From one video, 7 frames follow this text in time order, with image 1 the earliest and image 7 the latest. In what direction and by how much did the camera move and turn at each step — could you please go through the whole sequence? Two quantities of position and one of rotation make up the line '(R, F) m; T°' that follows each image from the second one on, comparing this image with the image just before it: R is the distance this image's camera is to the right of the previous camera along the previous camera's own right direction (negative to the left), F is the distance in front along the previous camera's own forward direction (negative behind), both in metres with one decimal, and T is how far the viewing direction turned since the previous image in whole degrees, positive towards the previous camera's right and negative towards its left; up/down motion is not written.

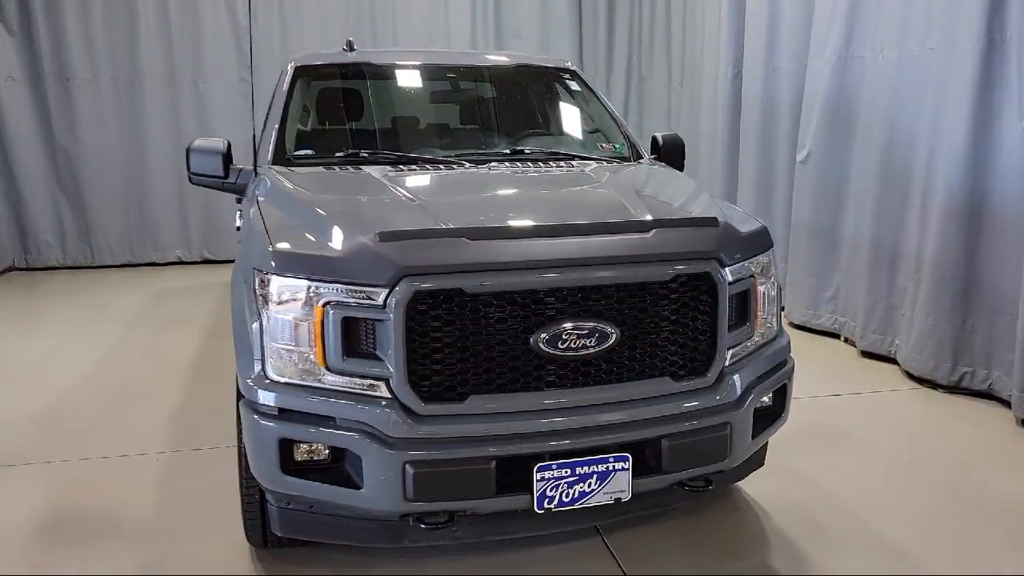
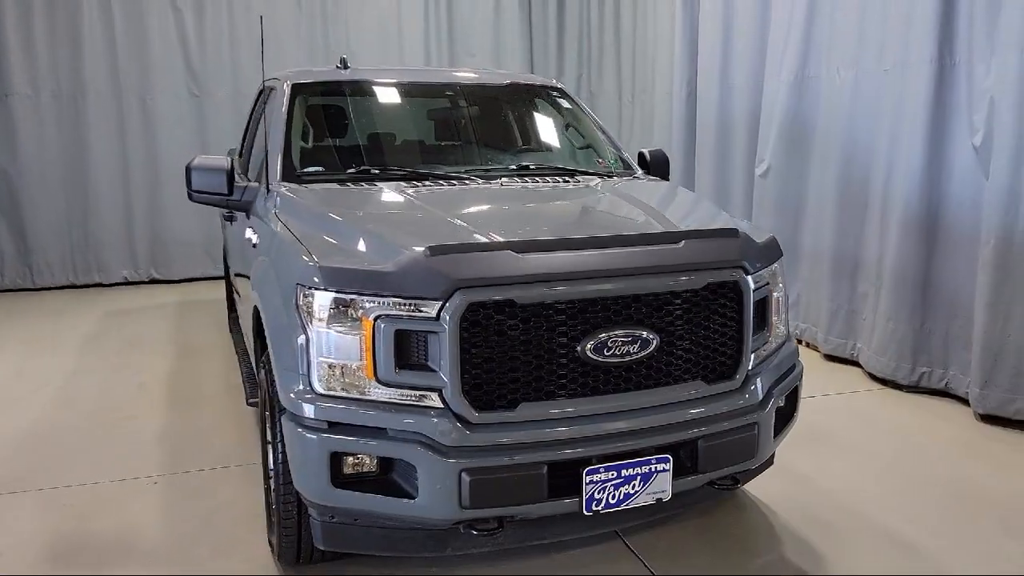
(-0.3, -0.1) m; +5°
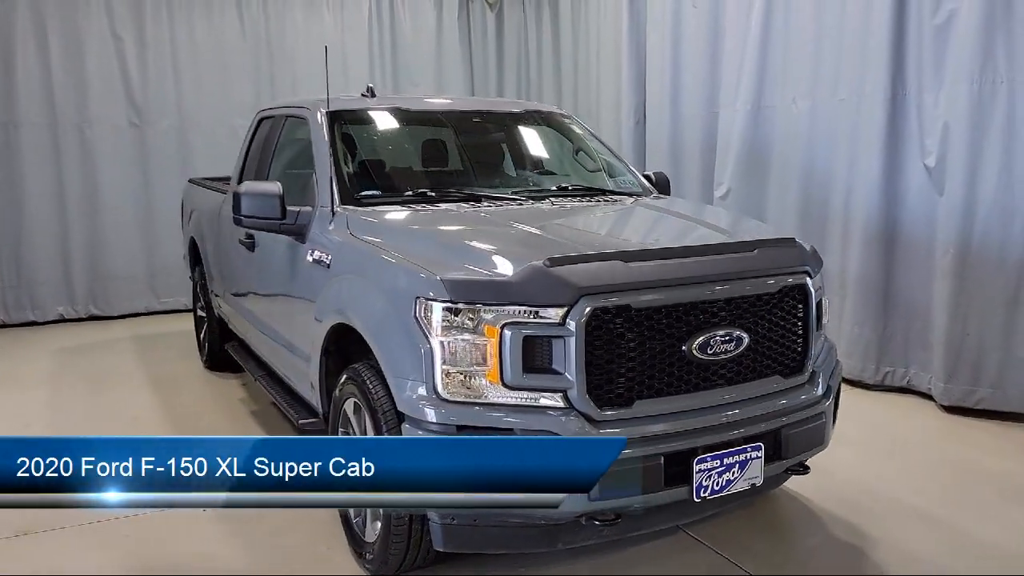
(-0.6, -0.1) m; +8°
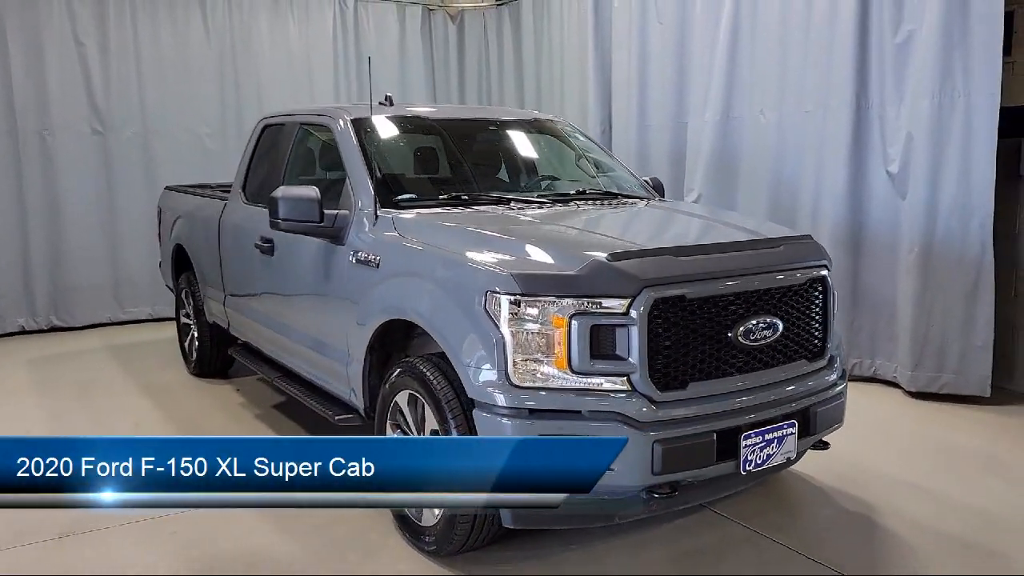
(-0.4, -0.2) m; +5°
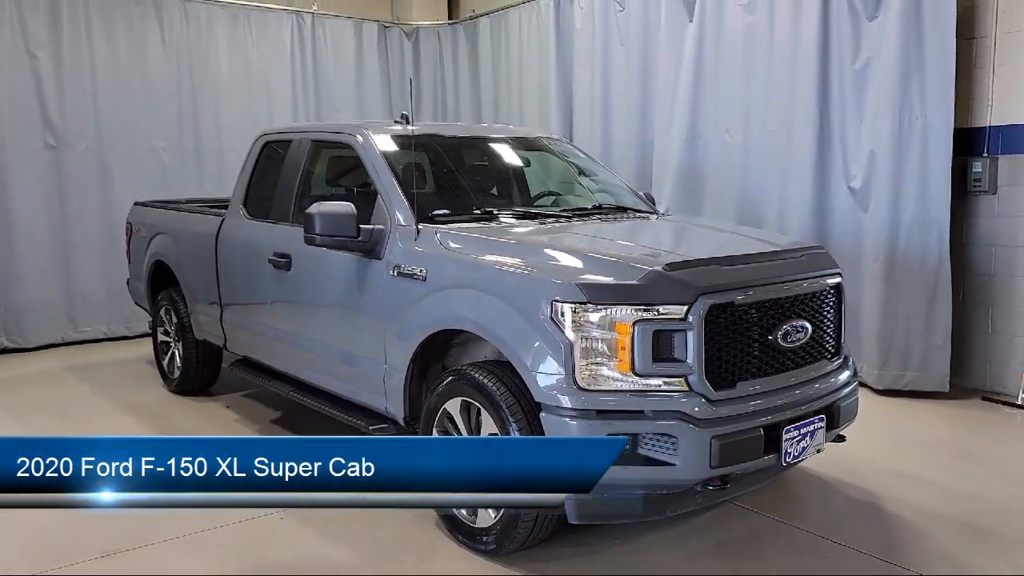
(-0.5, -0.1) m; +6°
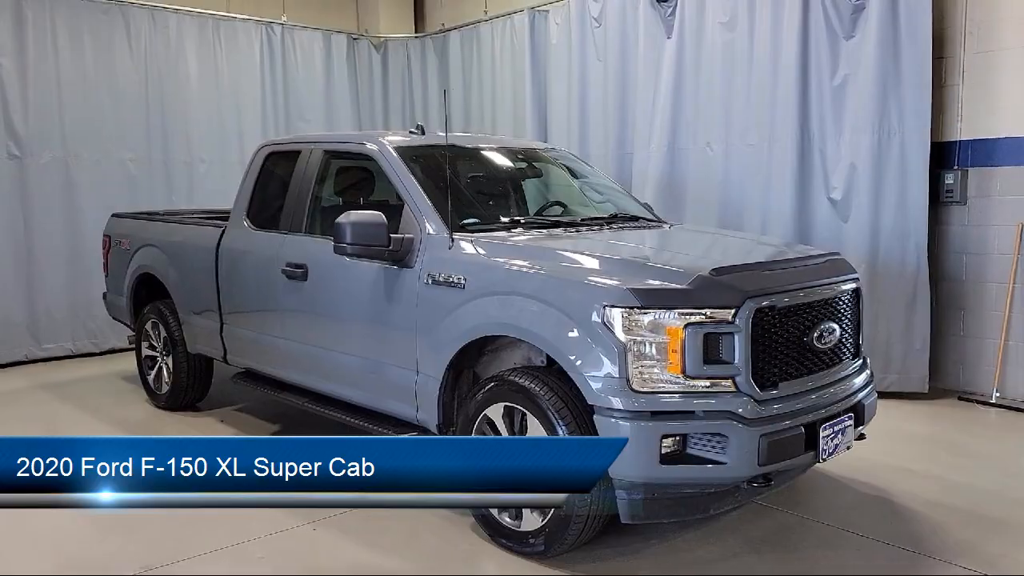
(-0.4, 0.0) m; +4°
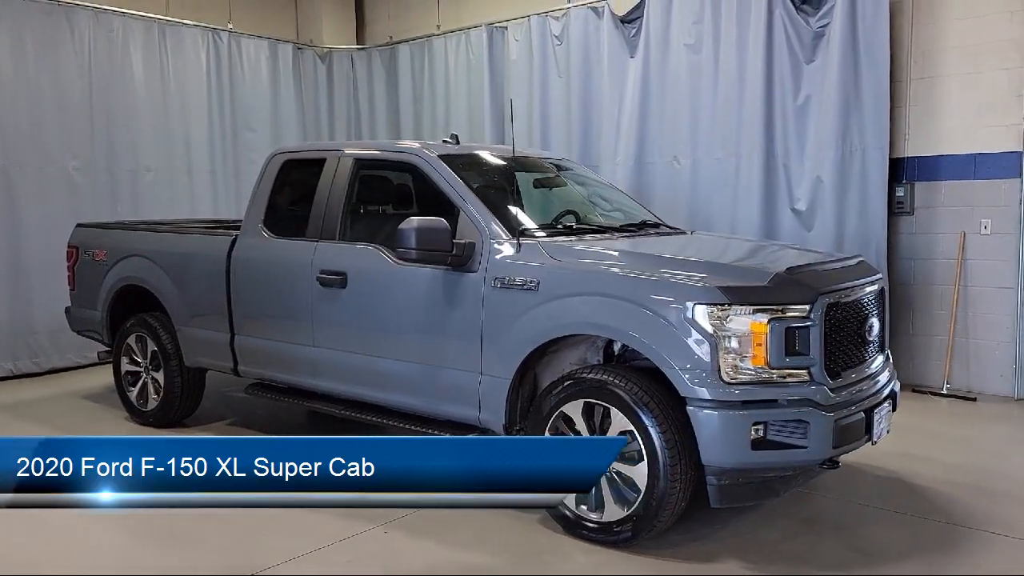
(-0.7, -0.1) m; +8°
